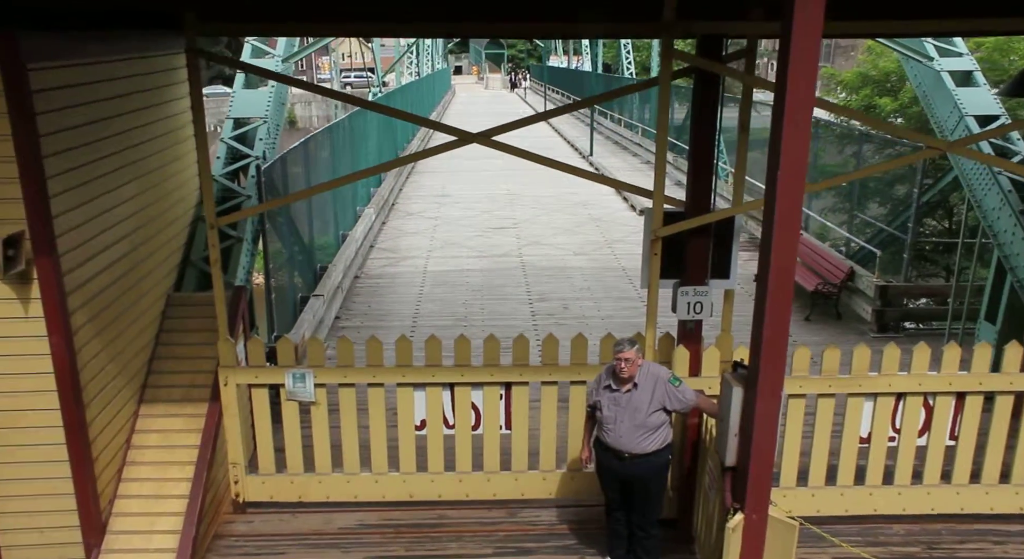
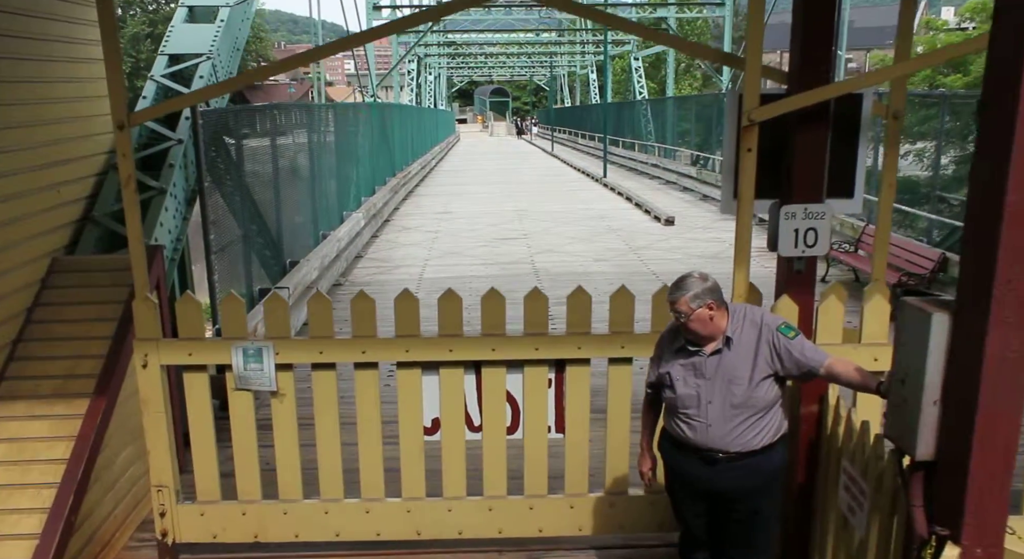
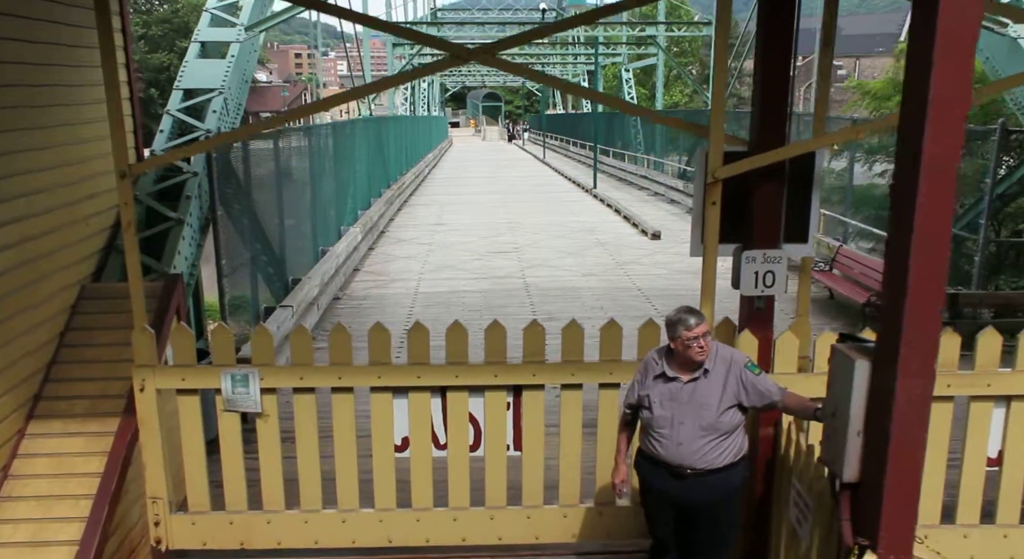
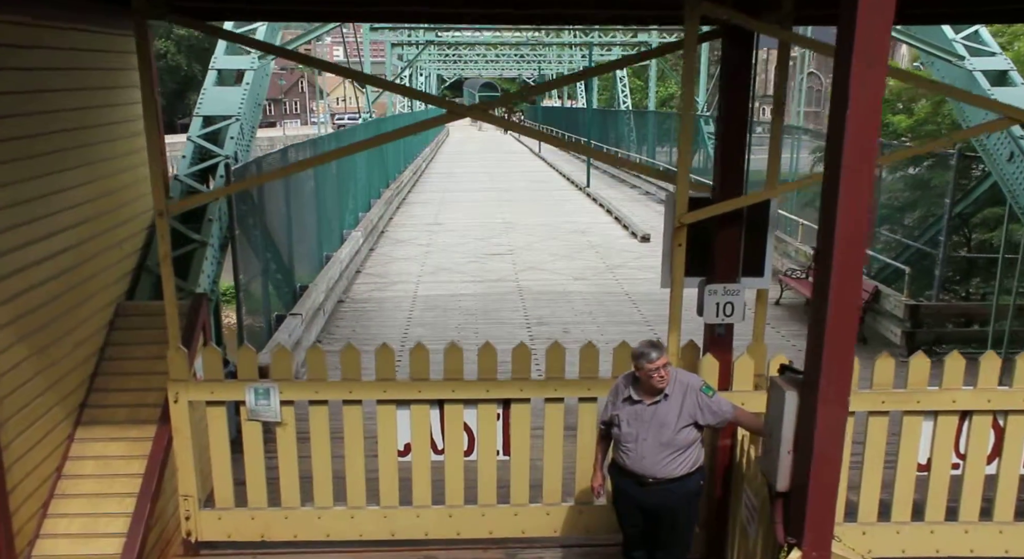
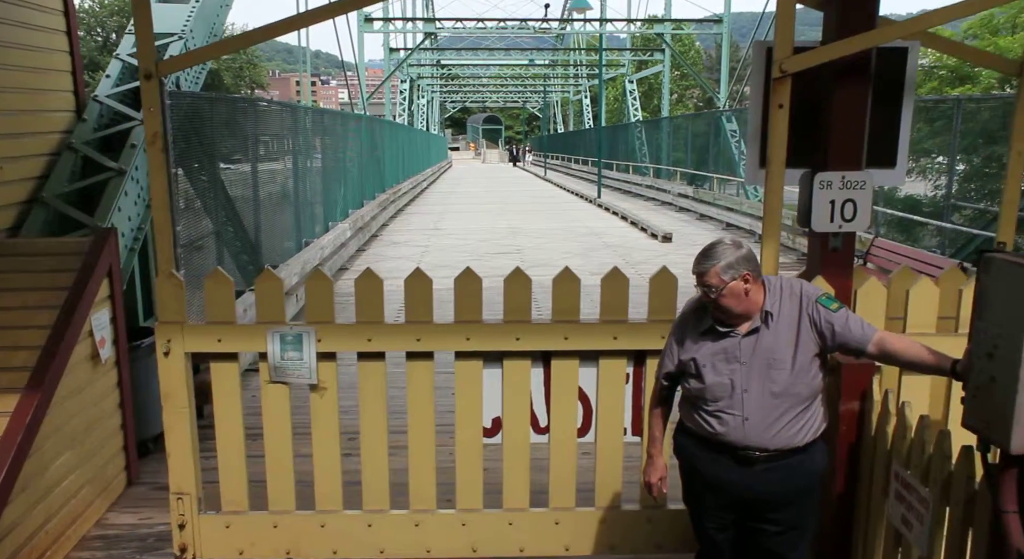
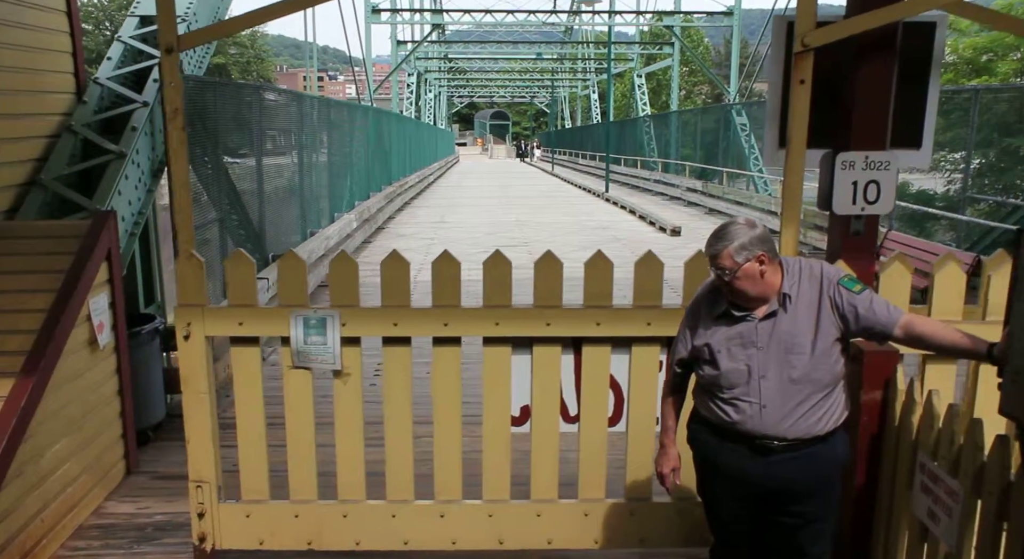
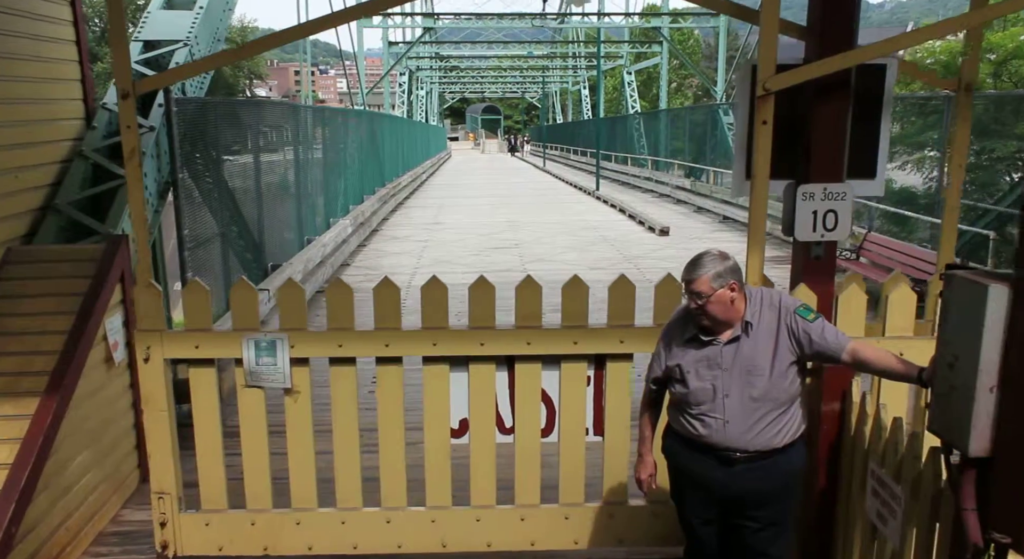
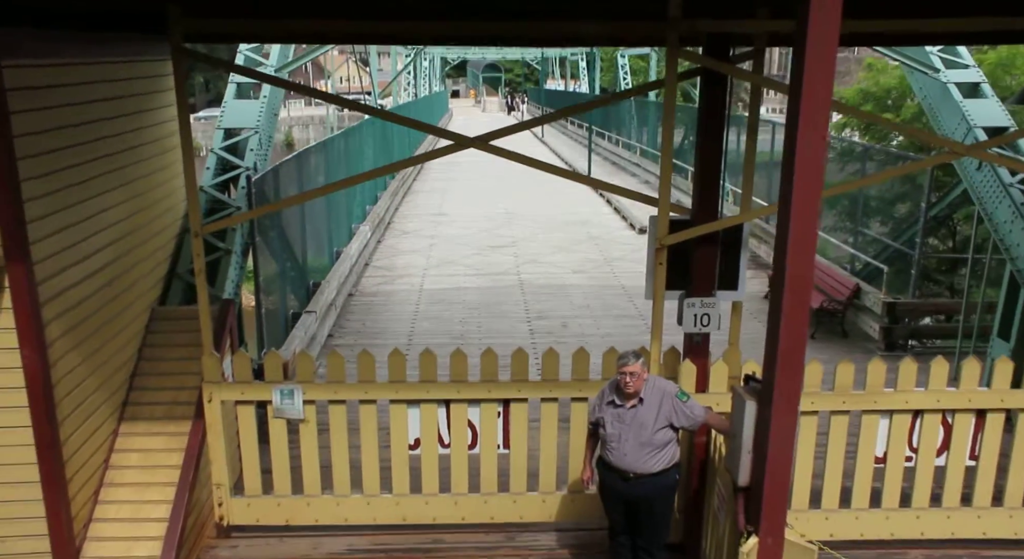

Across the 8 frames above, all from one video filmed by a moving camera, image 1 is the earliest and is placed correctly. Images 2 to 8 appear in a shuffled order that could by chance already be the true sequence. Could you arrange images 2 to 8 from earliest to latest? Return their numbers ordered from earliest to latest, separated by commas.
8, 4, 3, 2, 7, 5, 6
